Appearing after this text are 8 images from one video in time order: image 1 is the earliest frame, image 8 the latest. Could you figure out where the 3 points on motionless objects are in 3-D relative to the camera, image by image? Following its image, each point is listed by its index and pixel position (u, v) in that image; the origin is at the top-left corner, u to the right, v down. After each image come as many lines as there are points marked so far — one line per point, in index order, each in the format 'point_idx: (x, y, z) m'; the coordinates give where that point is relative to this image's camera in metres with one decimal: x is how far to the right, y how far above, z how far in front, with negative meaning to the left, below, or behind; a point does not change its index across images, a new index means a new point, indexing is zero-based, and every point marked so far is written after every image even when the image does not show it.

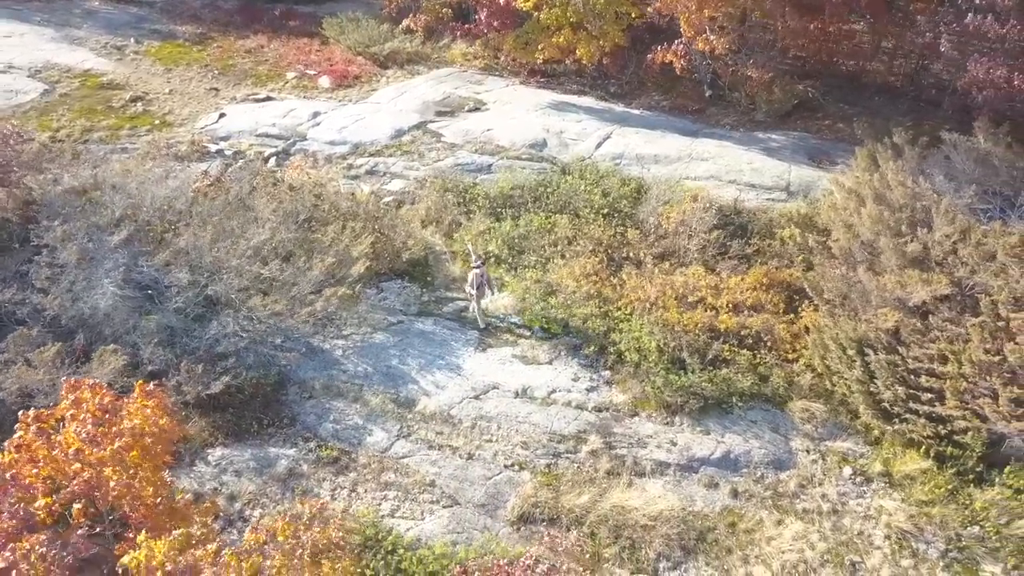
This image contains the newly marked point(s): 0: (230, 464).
0: (-4.3, -2.6, +10.4) m
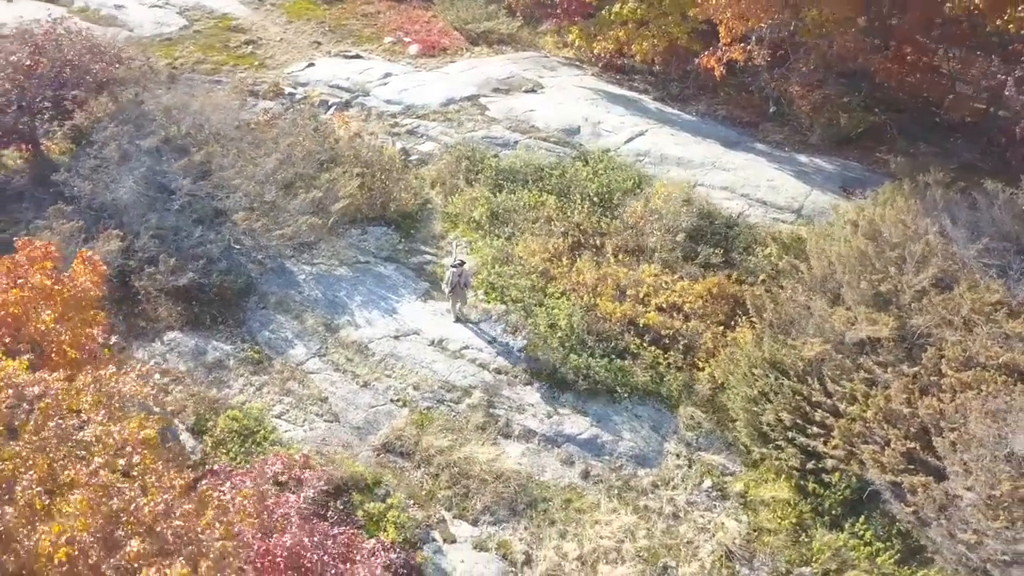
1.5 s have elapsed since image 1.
0: (-5.6, -1.0, +11.9) m
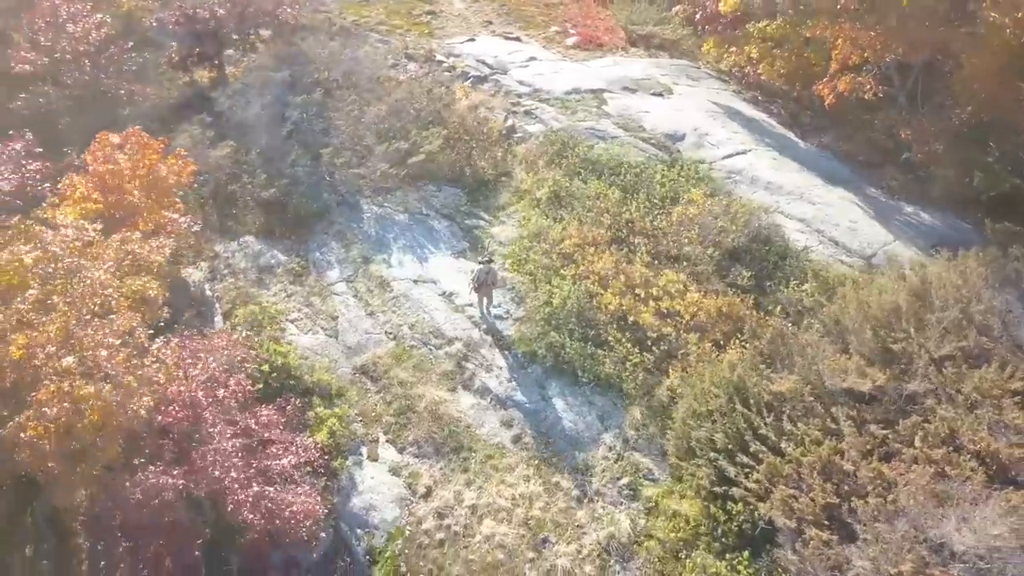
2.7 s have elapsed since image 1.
0: (-5.1, +0.7, +13.8) m
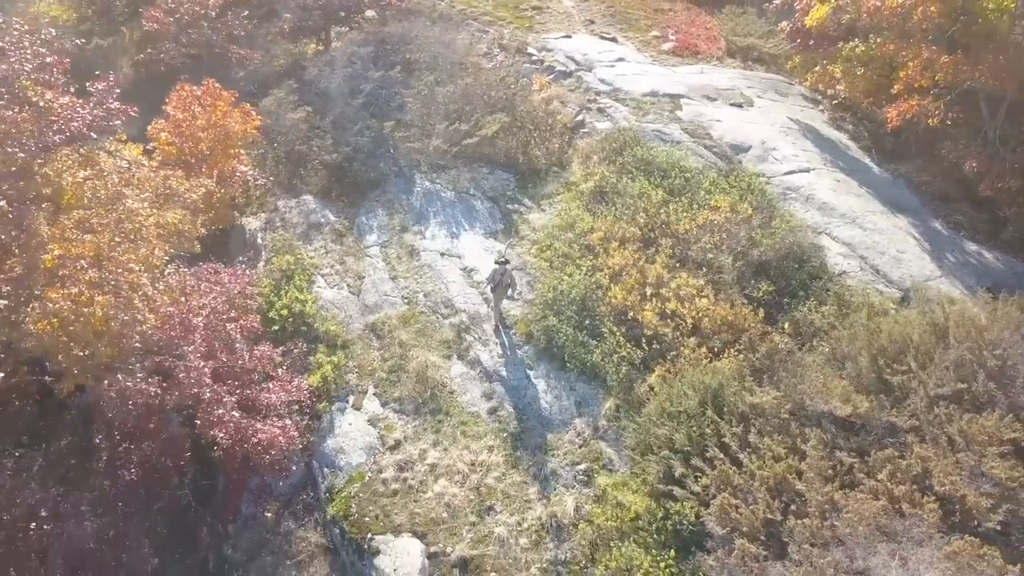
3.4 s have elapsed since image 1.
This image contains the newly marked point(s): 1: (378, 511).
0: (-4.3, +1.7, +14.9) m
1: (-1.6, -2.8, +8.9) m
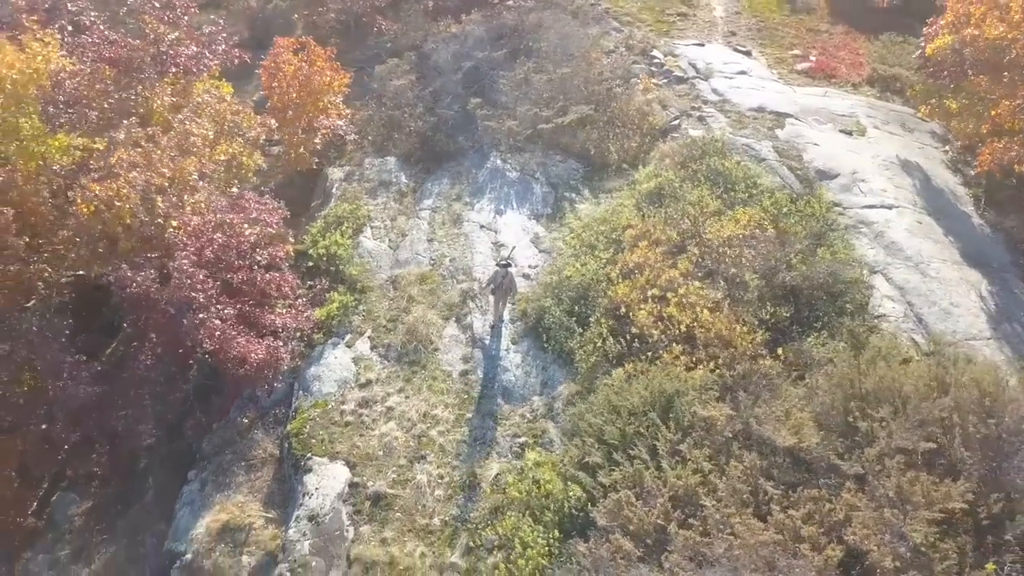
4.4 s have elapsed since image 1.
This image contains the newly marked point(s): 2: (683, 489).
0: (-2.8, +2.7, +15.9) m
1: (-2.4, -2.0, +9.5) m
2: (+1.8, -2.1, +7.5) m
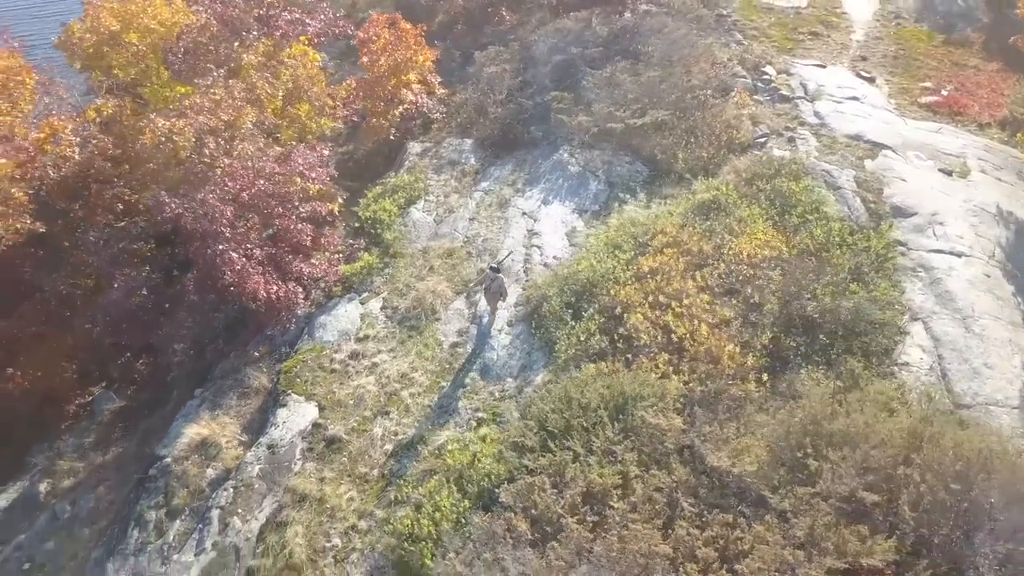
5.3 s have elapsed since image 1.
0: (-1.3, +3.2, +16.4) m
1: (-2.8, -1.3, +10.1) m
2: (+0.9, -2.0, +7.4) m
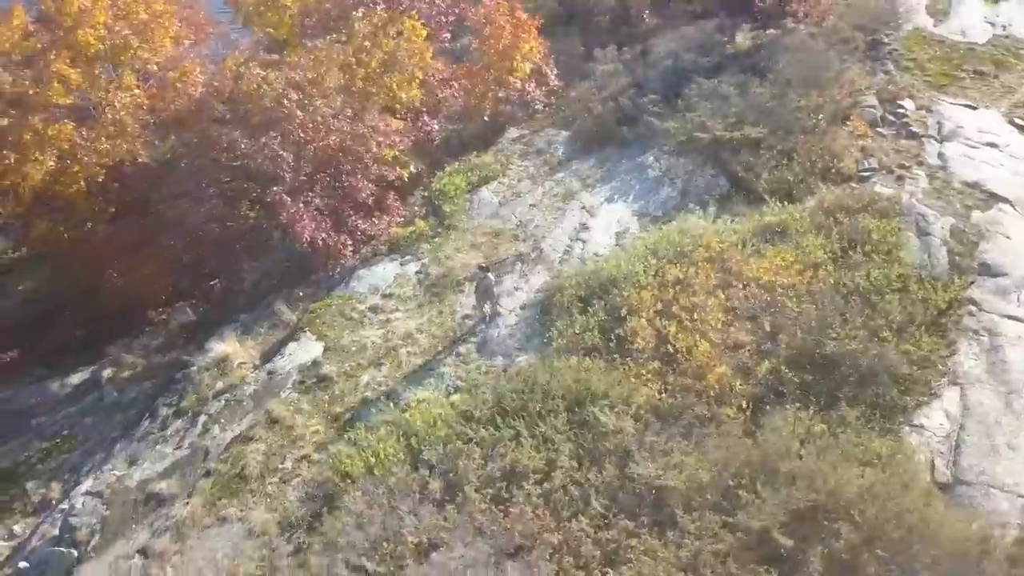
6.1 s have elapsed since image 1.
0: (+0.8, +3.5, +16.6) m
1: (-2.7, -0.5, +10.8) m
2: (+0.1, -1.9, +7.4) m
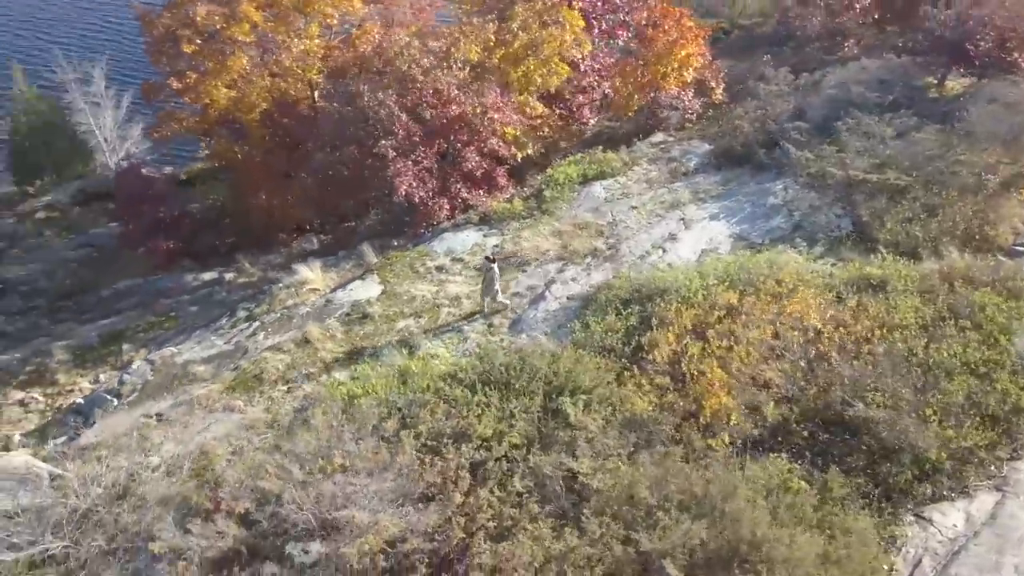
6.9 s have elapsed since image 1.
0: (+3.8, +3.2, +16.3) m
1: (-1.9, +0.3, +11.7) m
2: (-0.4, -1.6, +7.8) m
